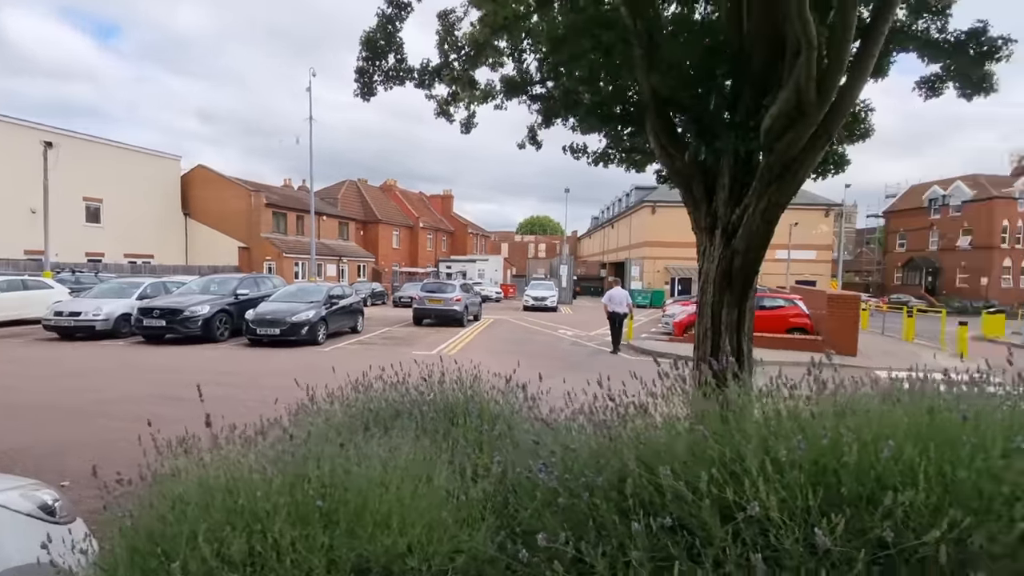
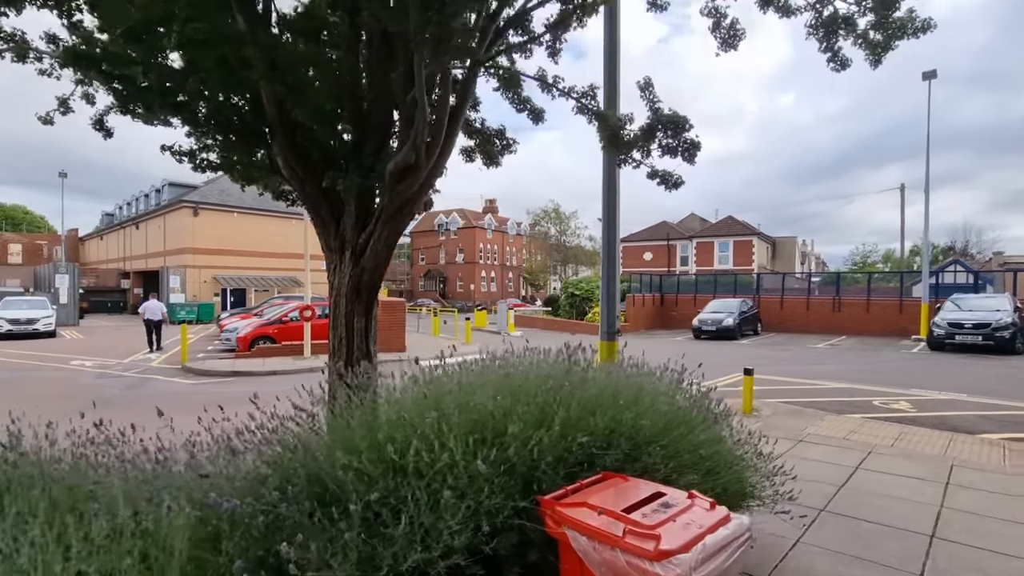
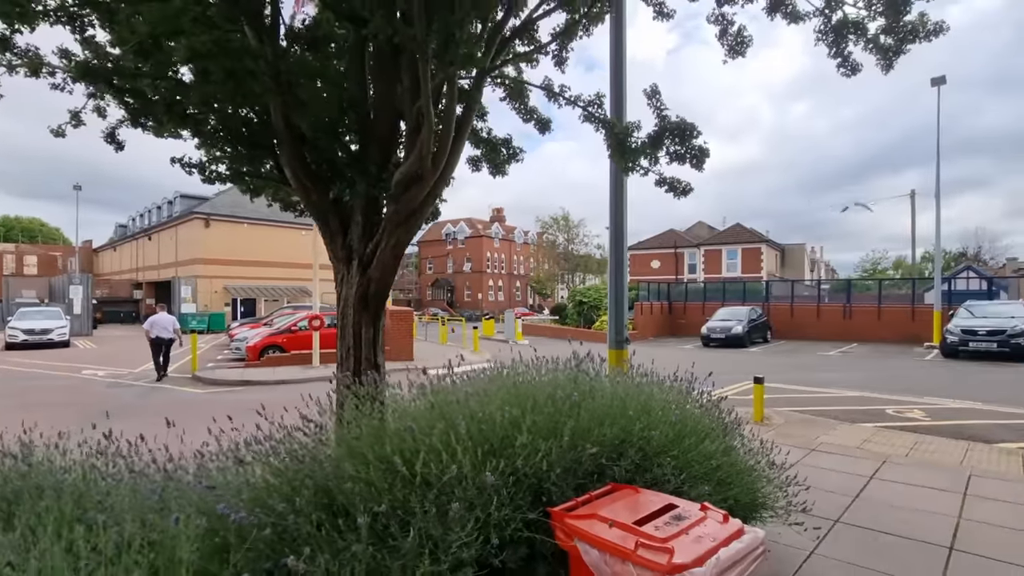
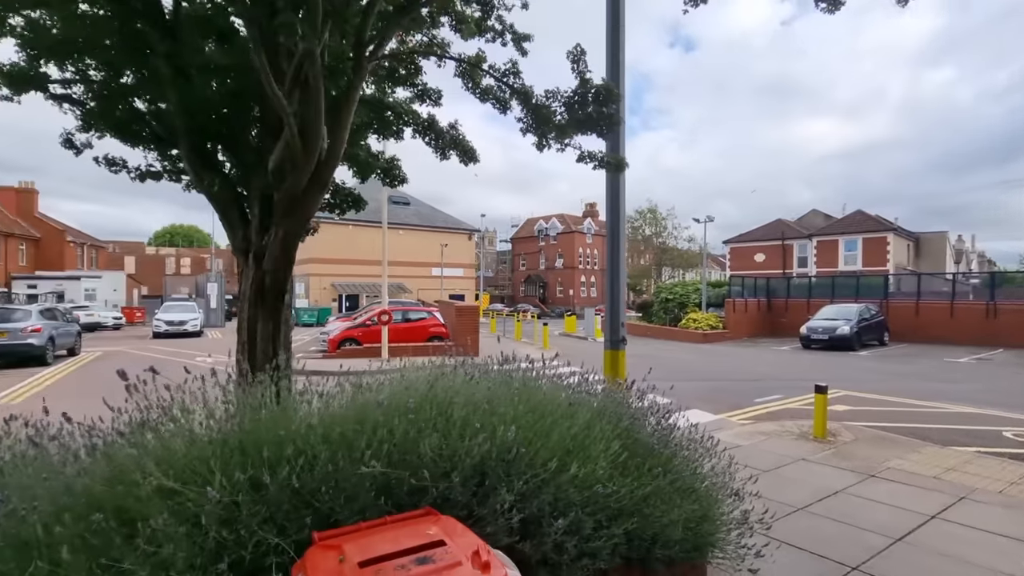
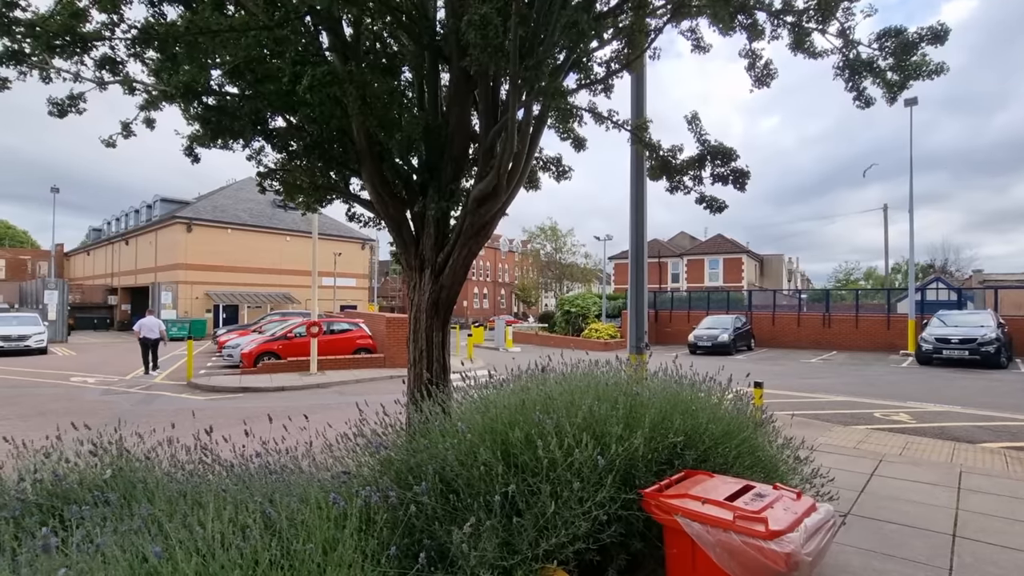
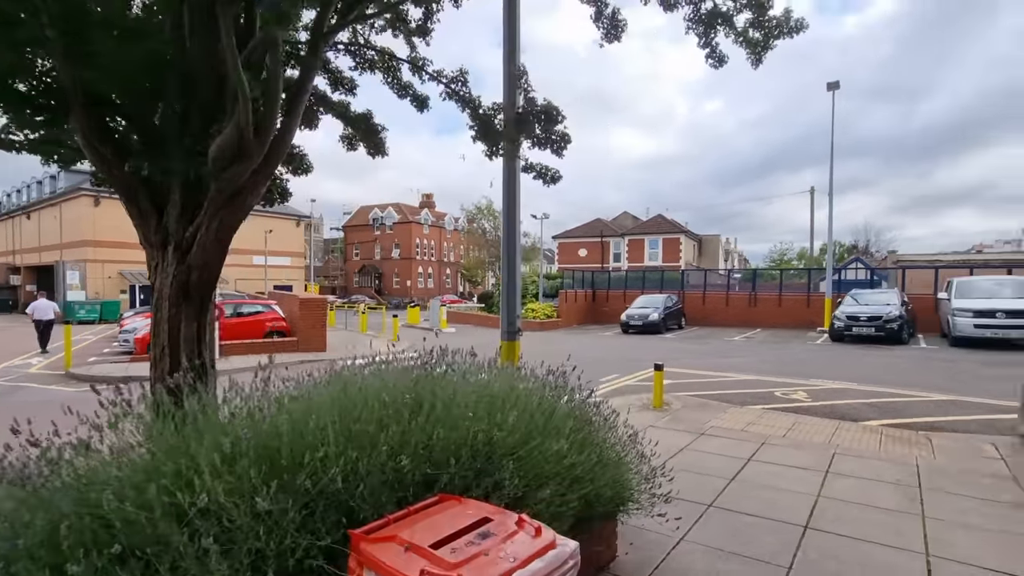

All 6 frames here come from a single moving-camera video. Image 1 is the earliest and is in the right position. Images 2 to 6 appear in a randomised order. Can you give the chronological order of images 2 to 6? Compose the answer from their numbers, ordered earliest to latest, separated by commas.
3, 5, 2, 6, 4
